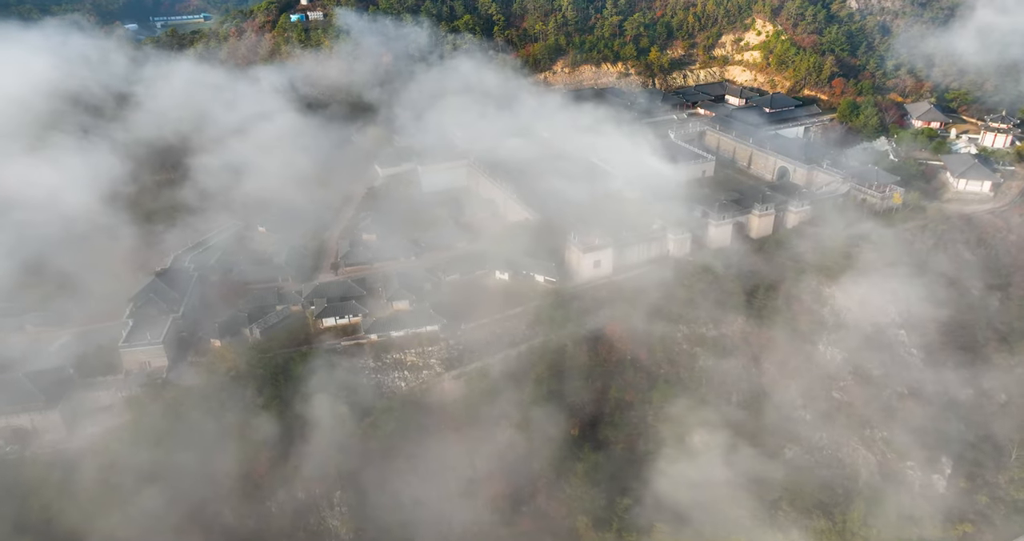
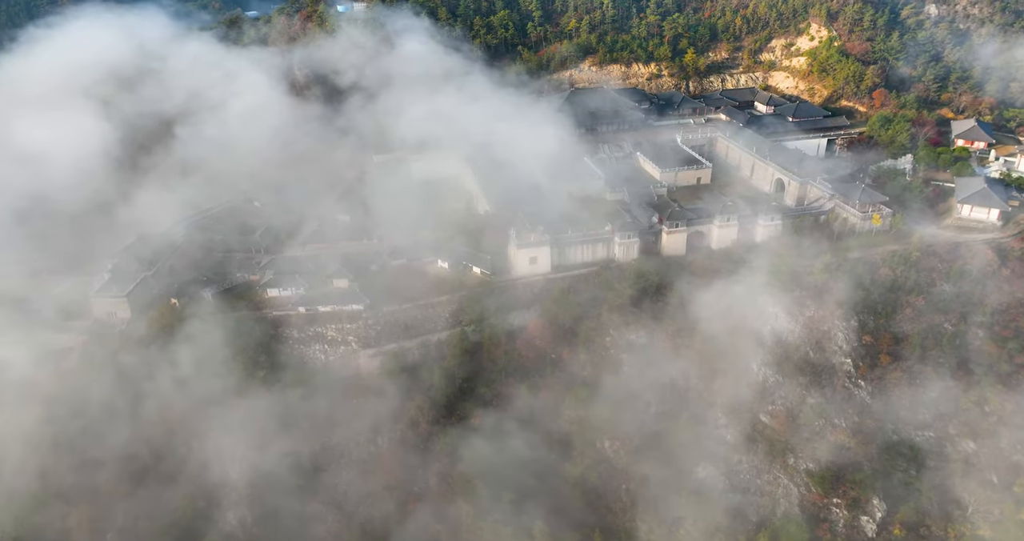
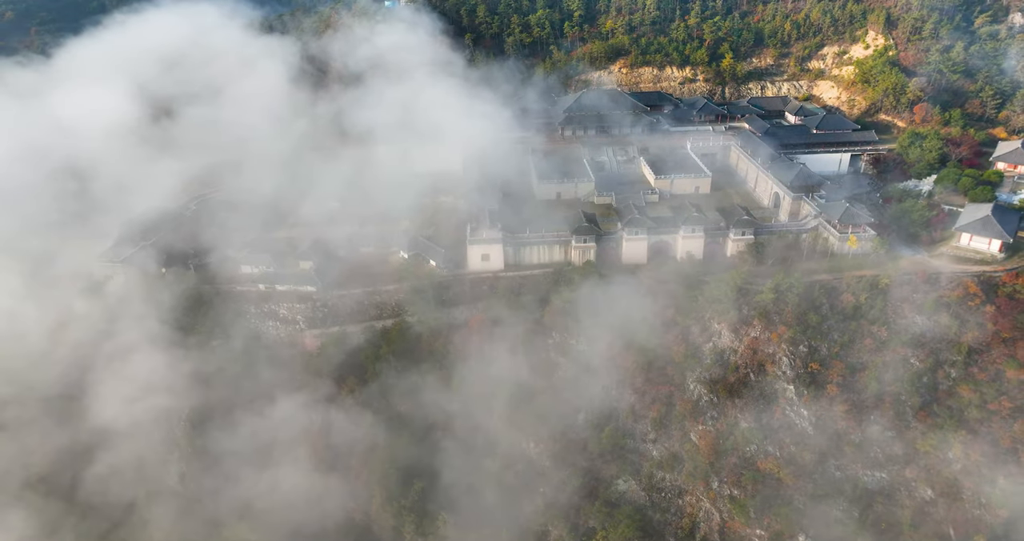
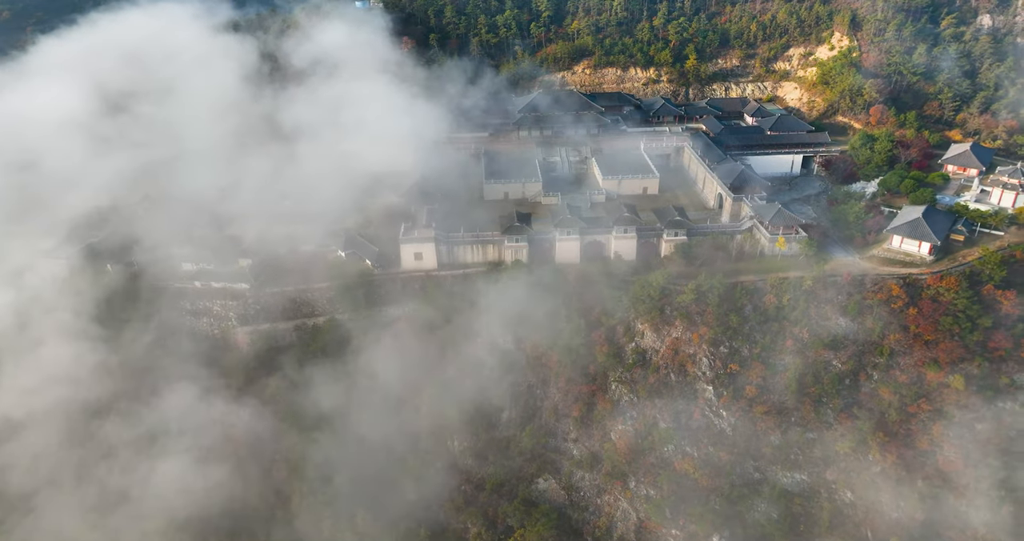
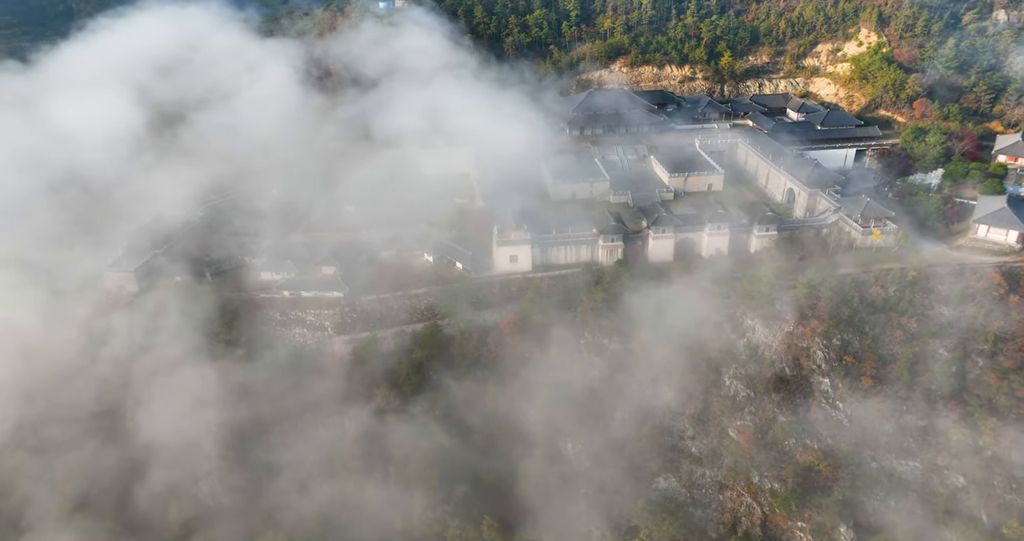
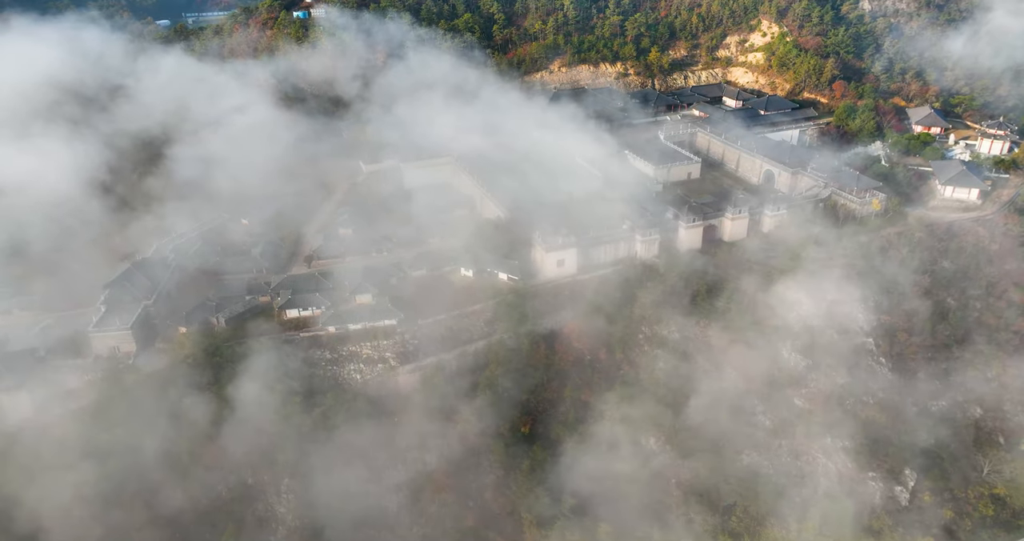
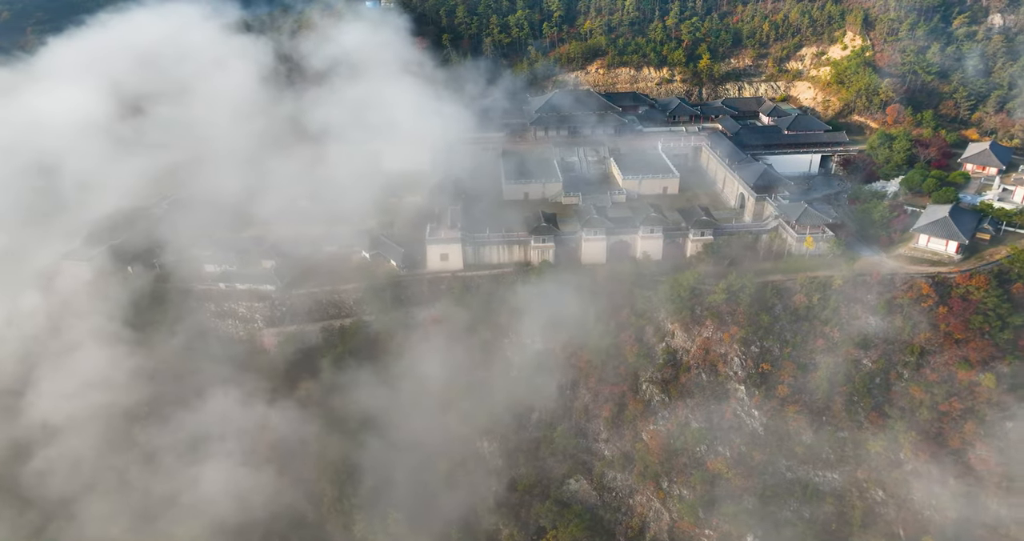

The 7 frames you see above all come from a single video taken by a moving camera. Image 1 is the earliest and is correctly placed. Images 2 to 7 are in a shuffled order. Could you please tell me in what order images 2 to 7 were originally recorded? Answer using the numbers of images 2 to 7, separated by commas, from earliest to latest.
6, 2, 5, 3, 7, 4
